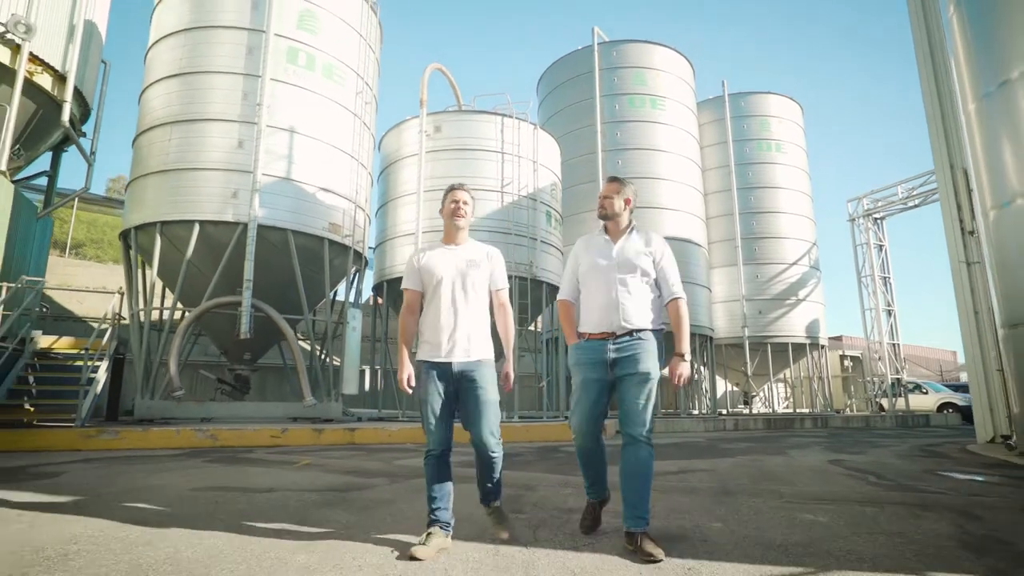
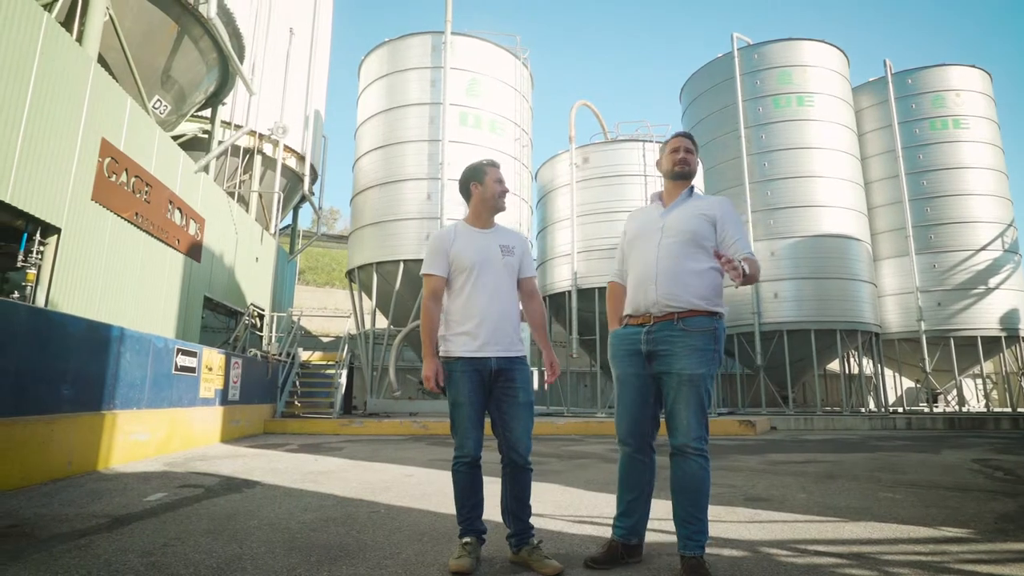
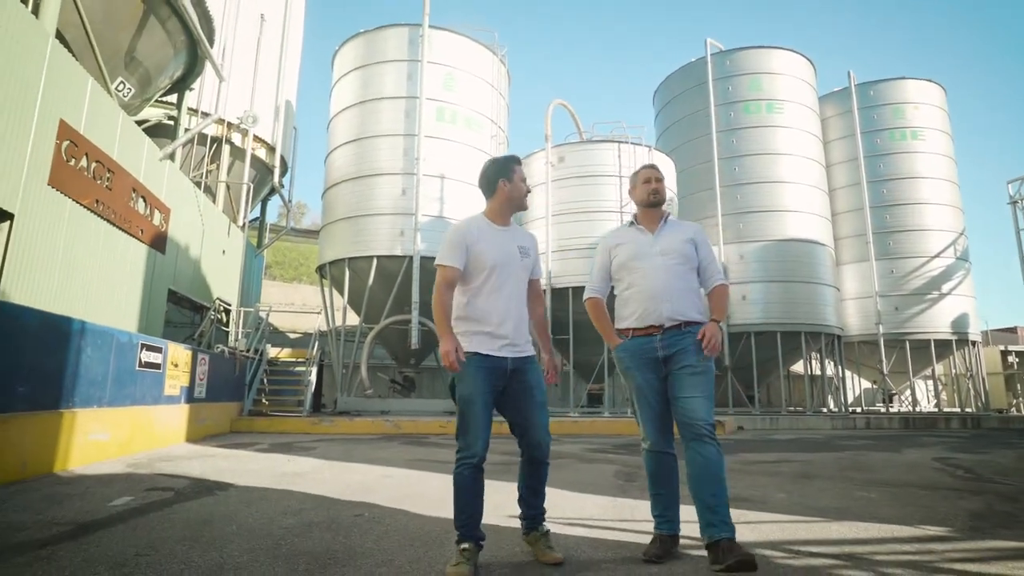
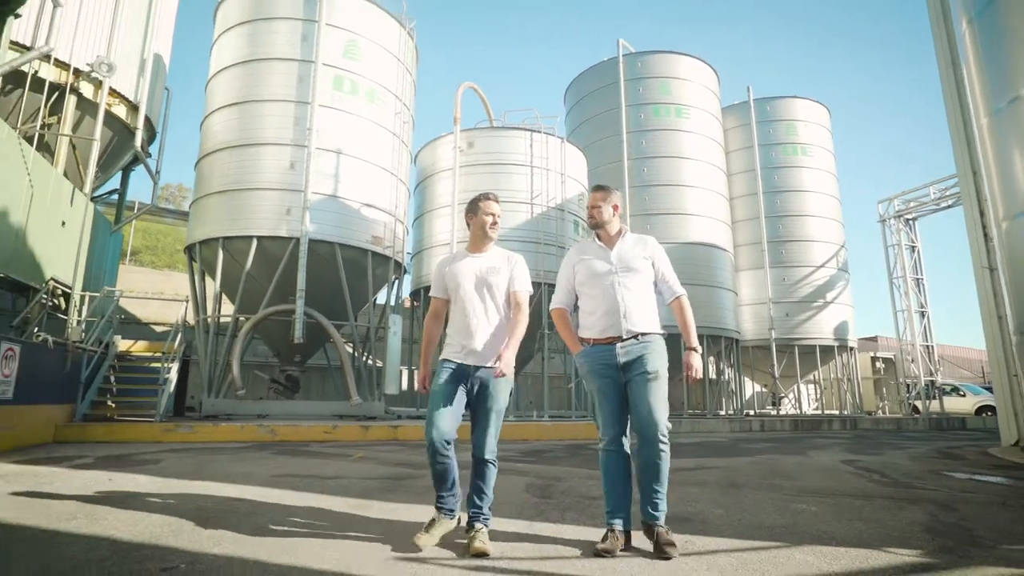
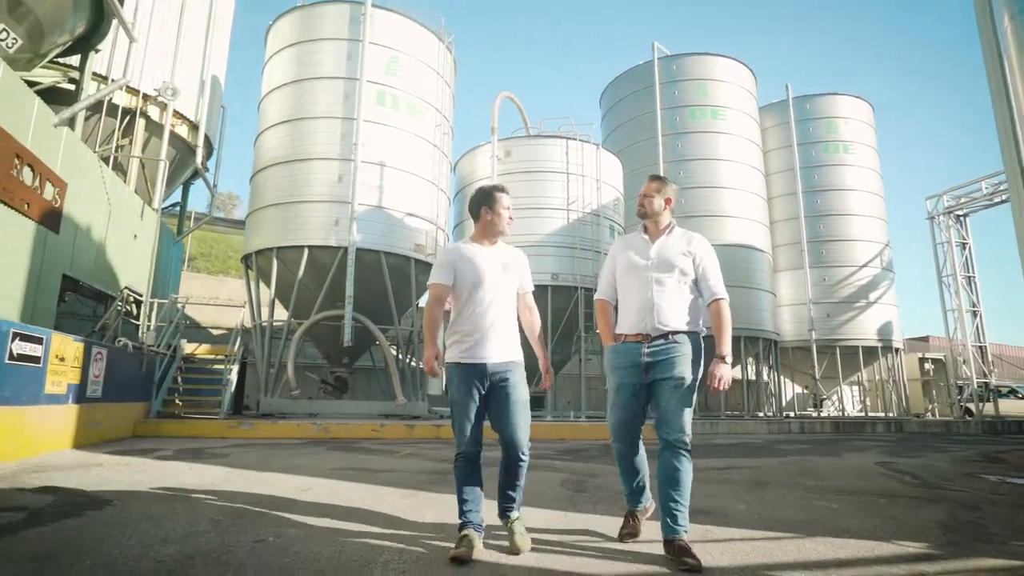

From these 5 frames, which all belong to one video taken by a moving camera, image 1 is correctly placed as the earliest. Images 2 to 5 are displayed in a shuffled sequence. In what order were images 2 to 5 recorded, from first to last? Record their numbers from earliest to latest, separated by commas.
4, 5, 3, 2
